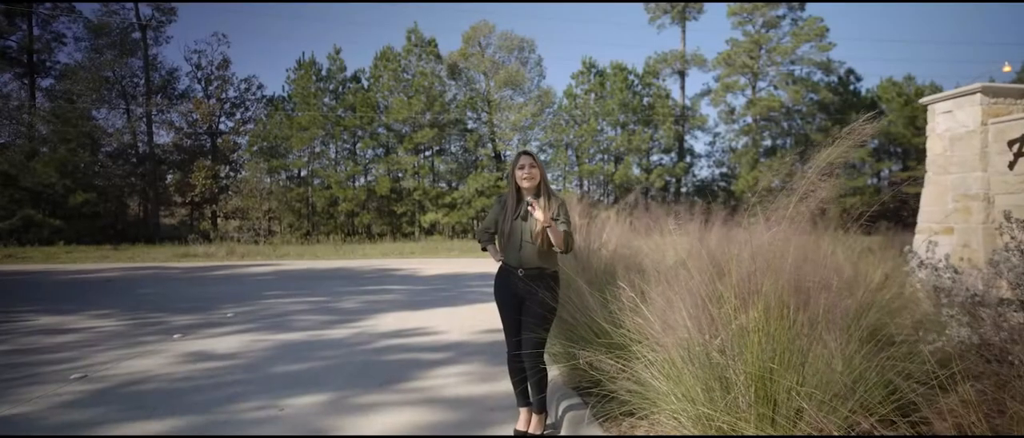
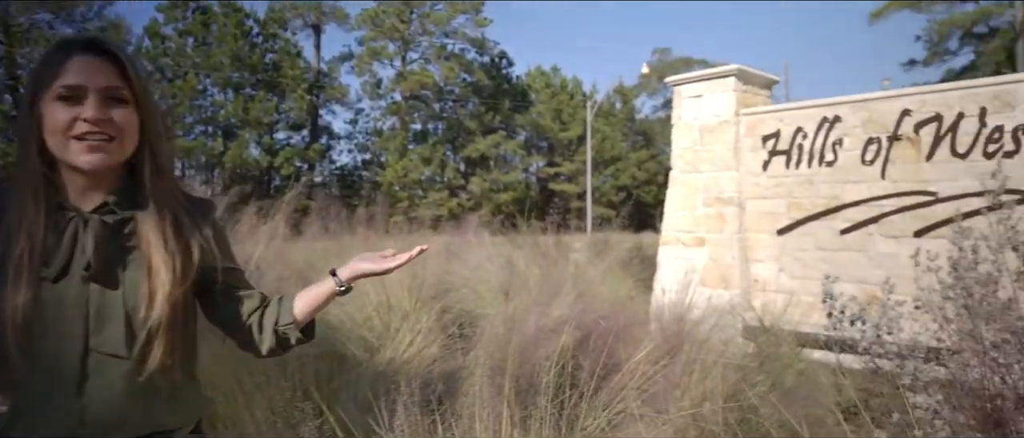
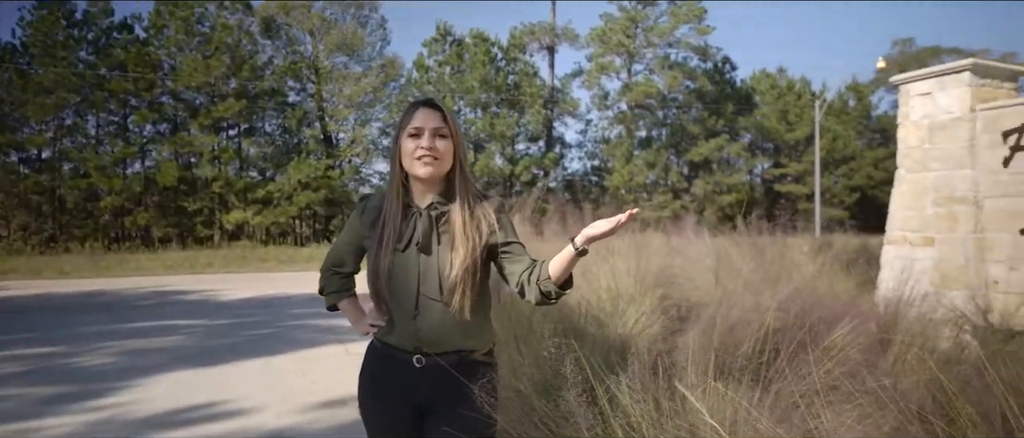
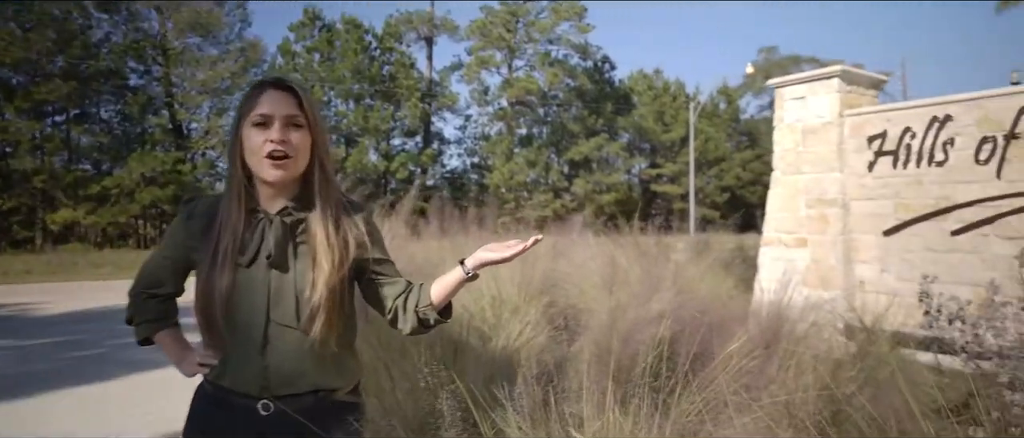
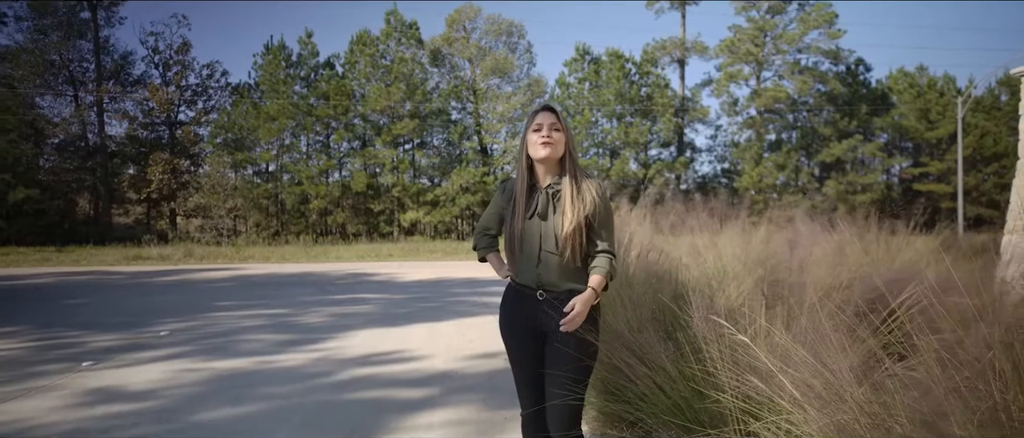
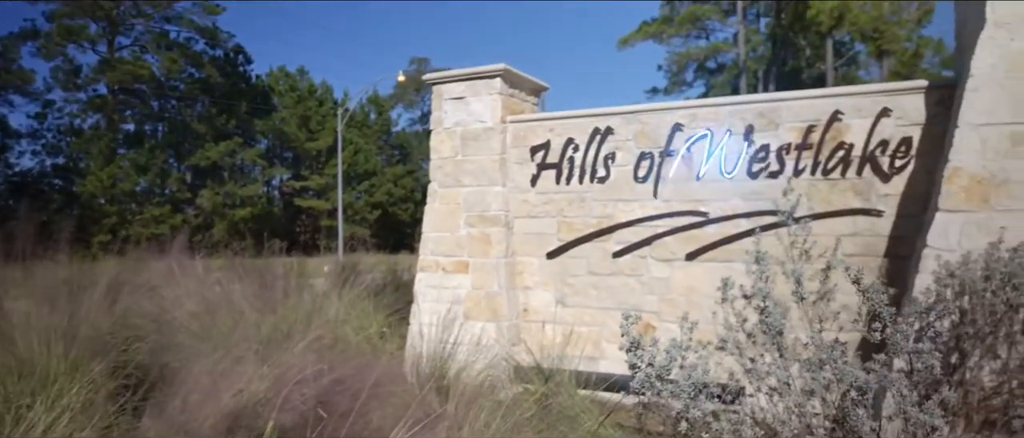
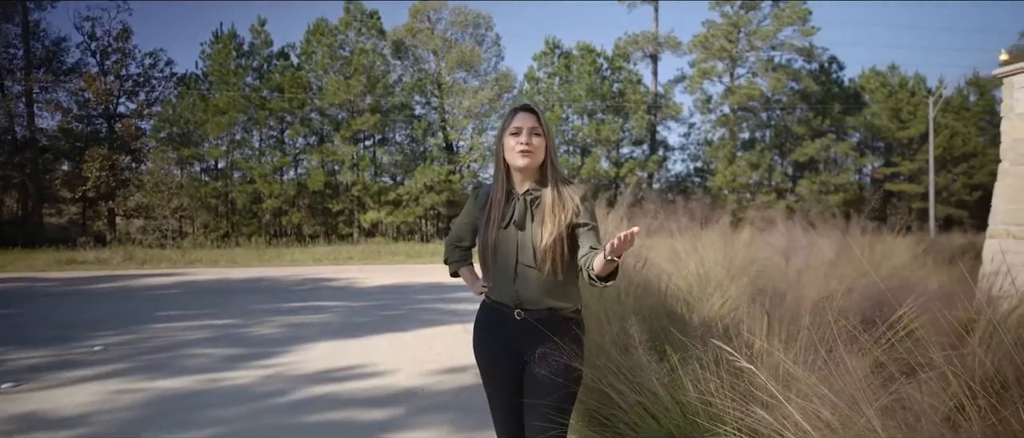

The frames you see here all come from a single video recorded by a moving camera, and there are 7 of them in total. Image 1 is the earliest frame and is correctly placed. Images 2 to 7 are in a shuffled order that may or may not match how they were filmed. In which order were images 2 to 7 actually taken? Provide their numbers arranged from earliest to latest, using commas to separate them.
5, 7, 3, 4, 2, 6
